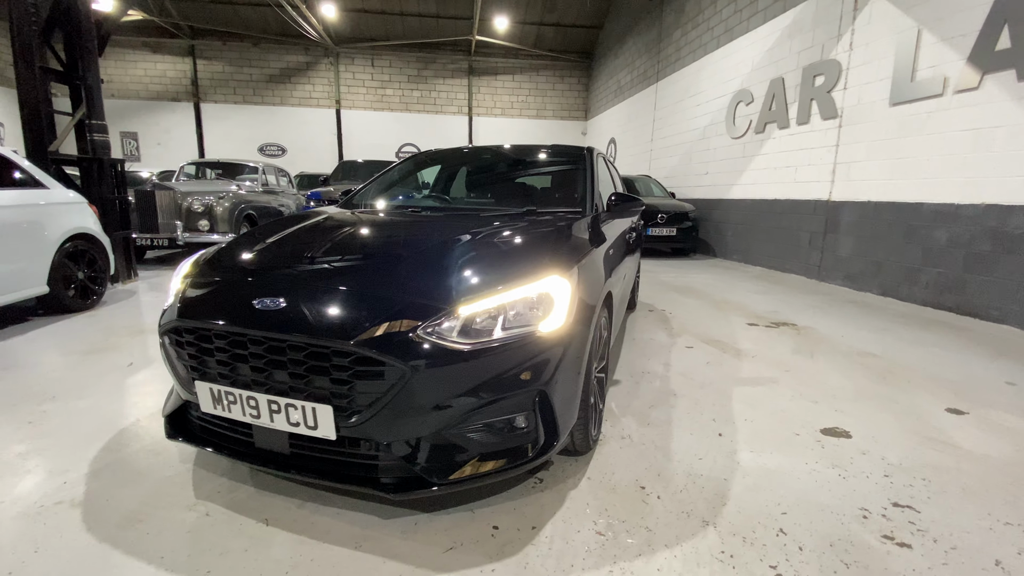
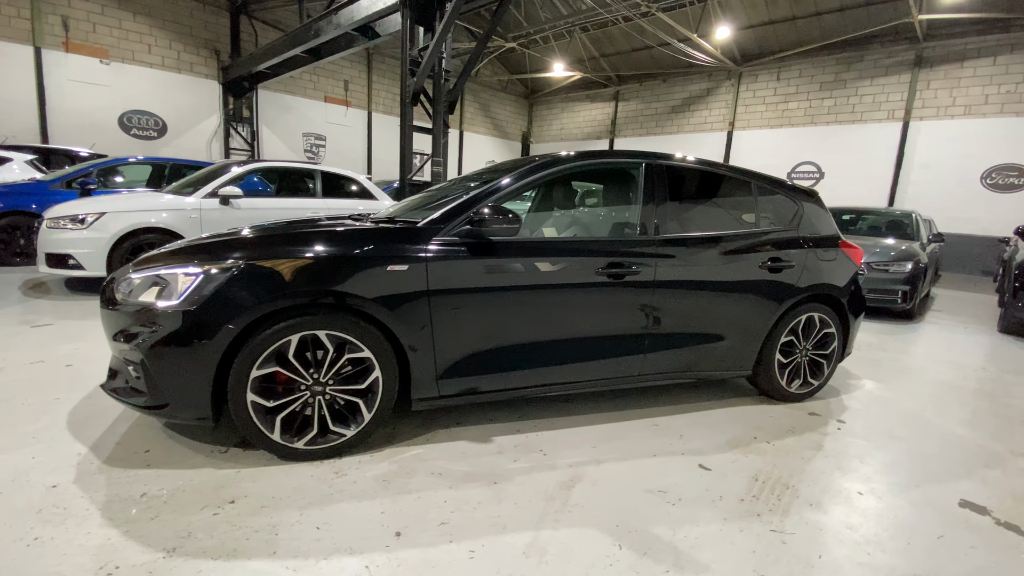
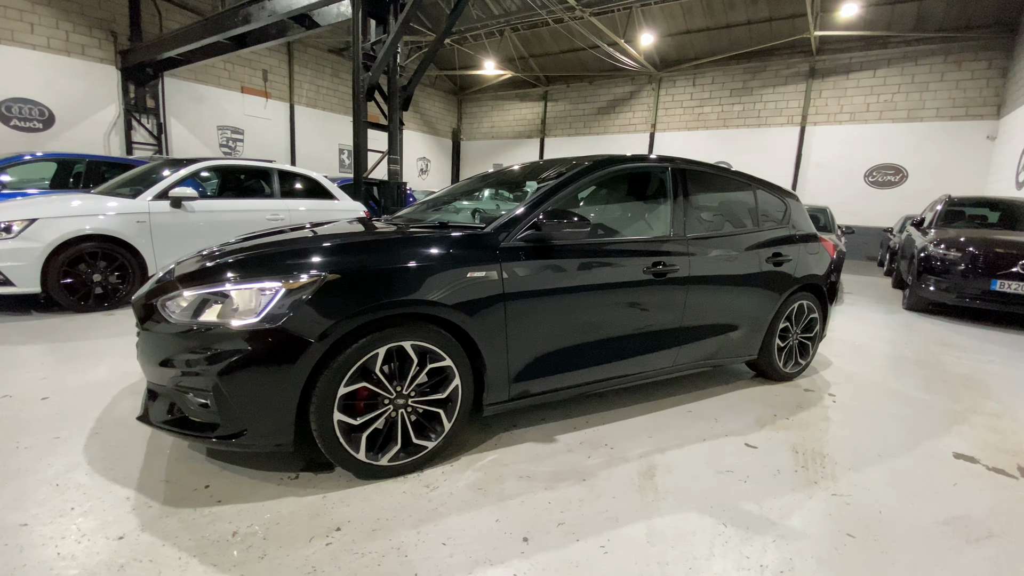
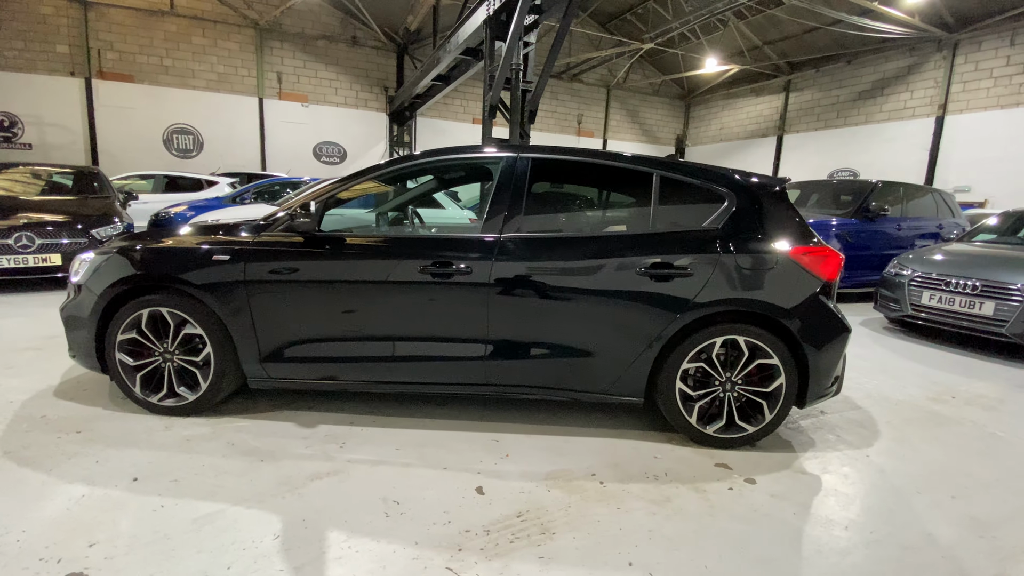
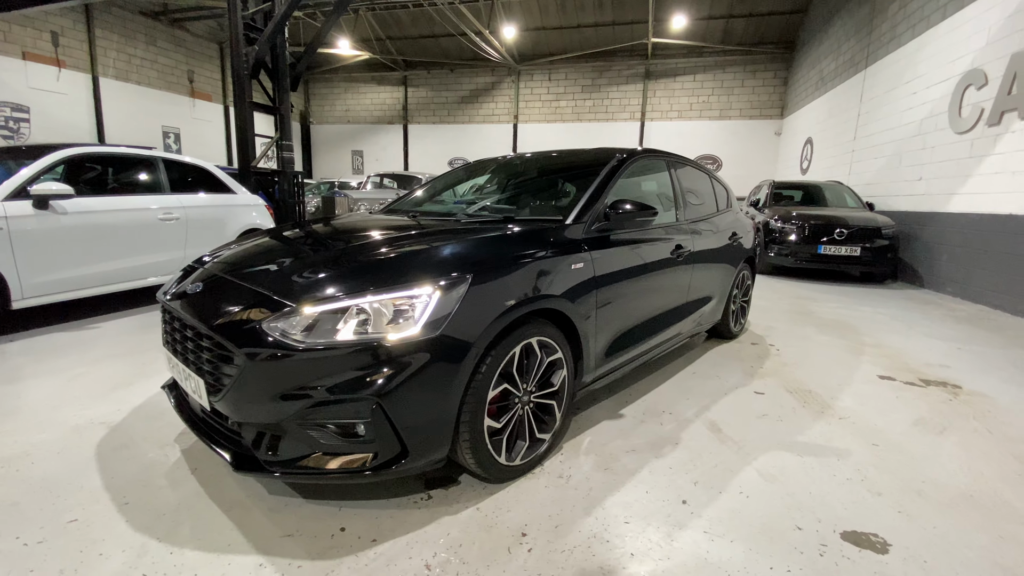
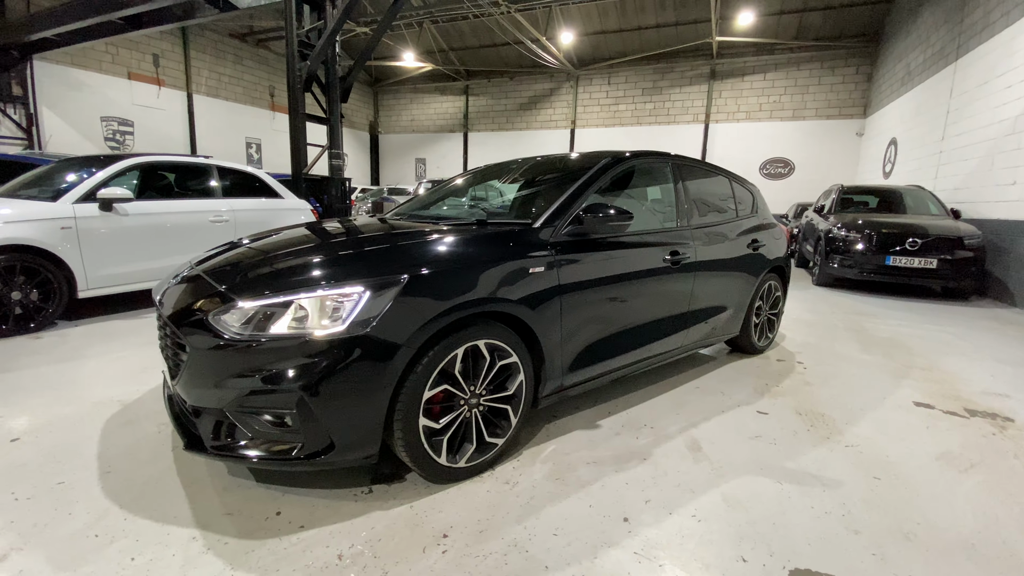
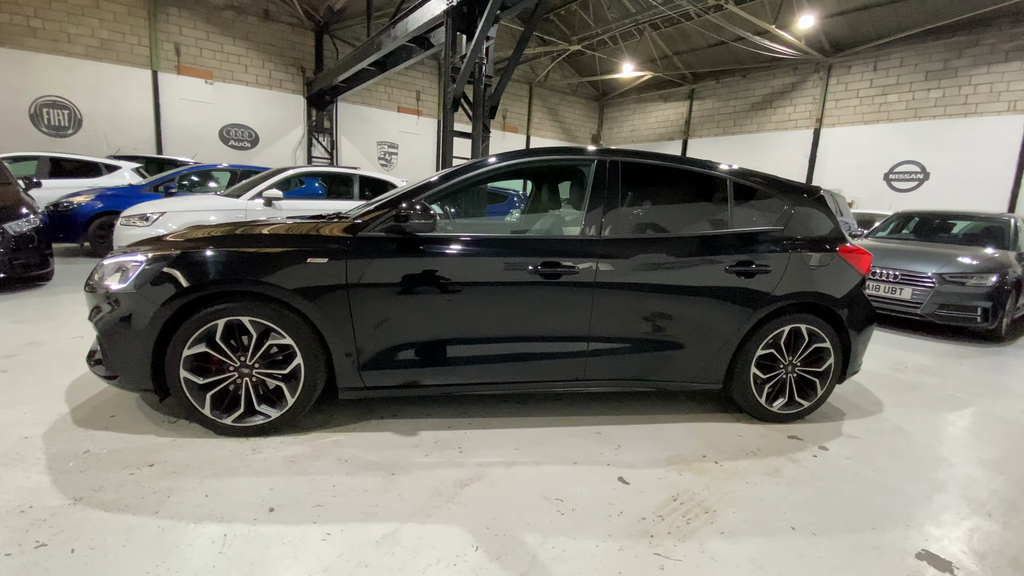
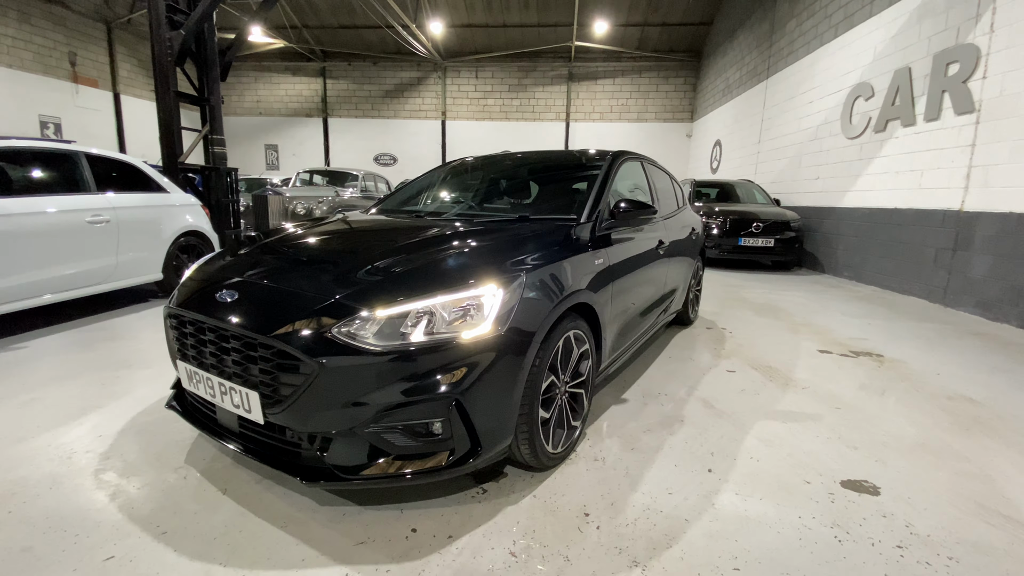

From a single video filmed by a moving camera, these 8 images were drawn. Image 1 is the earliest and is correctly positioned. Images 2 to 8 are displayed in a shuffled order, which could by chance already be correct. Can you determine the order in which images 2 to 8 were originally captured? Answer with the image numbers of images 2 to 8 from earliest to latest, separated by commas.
8, 5, 6, 3, 2, 7, 4
